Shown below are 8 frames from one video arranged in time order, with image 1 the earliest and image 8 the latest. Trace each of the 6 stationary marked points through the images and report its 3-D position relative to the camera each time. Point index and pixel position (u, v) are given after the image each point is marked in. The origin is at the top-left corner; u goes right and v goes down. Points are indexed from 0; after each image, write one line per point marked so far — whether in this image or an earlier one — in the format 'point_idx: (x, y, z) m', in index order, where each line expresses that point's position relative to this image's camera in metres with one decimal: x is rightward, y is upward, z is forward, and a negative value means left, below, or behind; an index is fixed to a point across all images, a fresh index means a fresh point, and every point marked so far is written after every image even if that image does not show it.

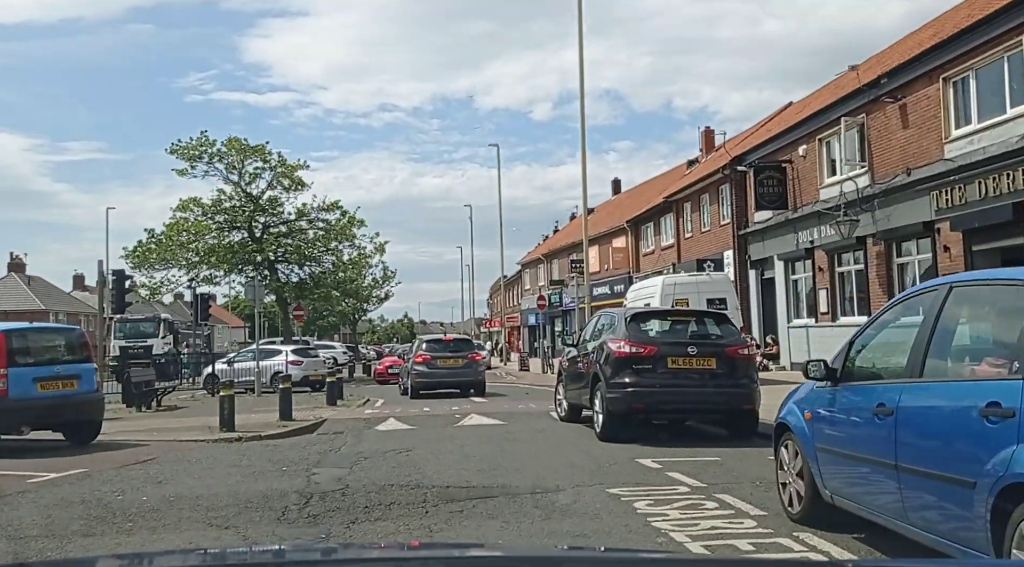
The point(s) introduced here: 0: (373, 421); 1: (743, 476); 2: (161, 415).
0: (-2.4, -2.4, +15.3) m
1: (+2.1, -1.8, +8.0) m
2: (-7.3, -2.8, +18.2) m
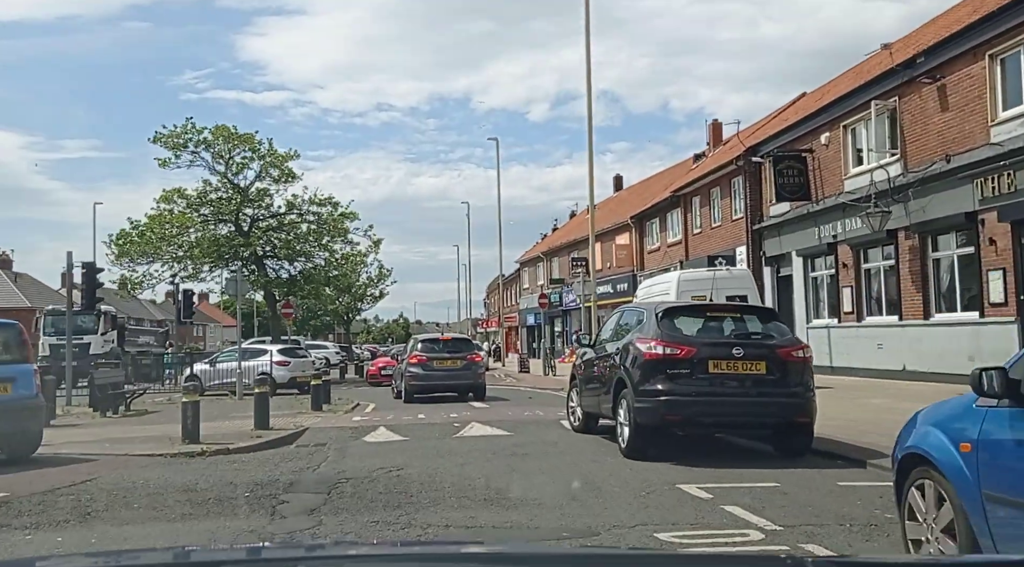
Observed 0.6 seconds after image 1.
0: (-2.4, -2.3, +13.6) m
1: (+2.2, -1.7, +6.2) m
2: (-7.2, -2.6, +16.4) m
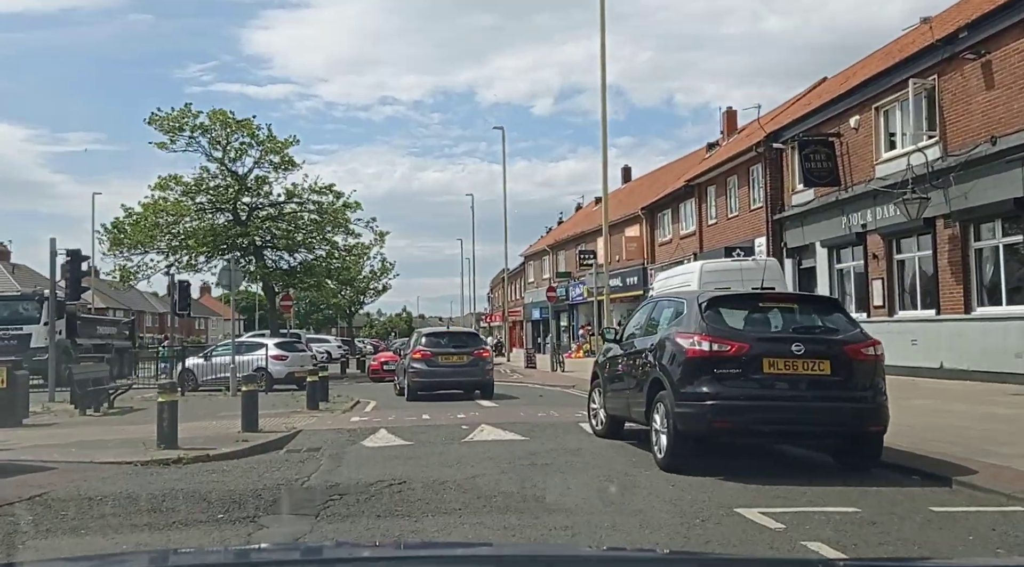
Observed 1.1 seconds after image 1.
0: (-2.2, -2.1, +12.3) m
1: (+2.4, -1.5, +4.9) m
2: (-7.0, -2.4, +15.2) m
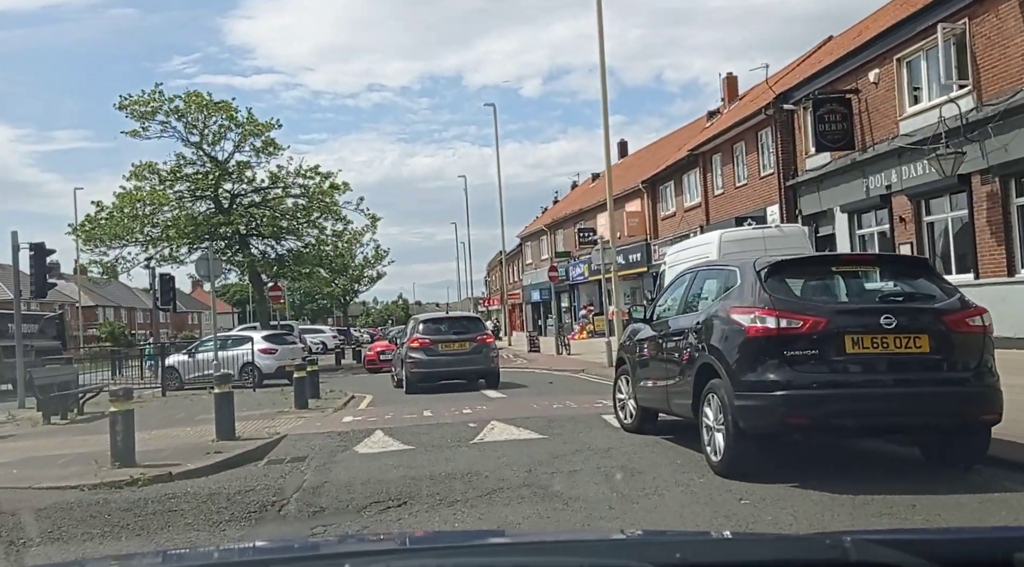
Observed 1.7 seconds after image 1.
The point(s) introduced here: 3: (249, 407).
0: (-2.0, -1.9, +10.8) m
1: (+2.6, -1.3, +3.5) m
2: (-6.9, -2.3, +13.7) m
3: (-4.6, -2.2, +15.3) m
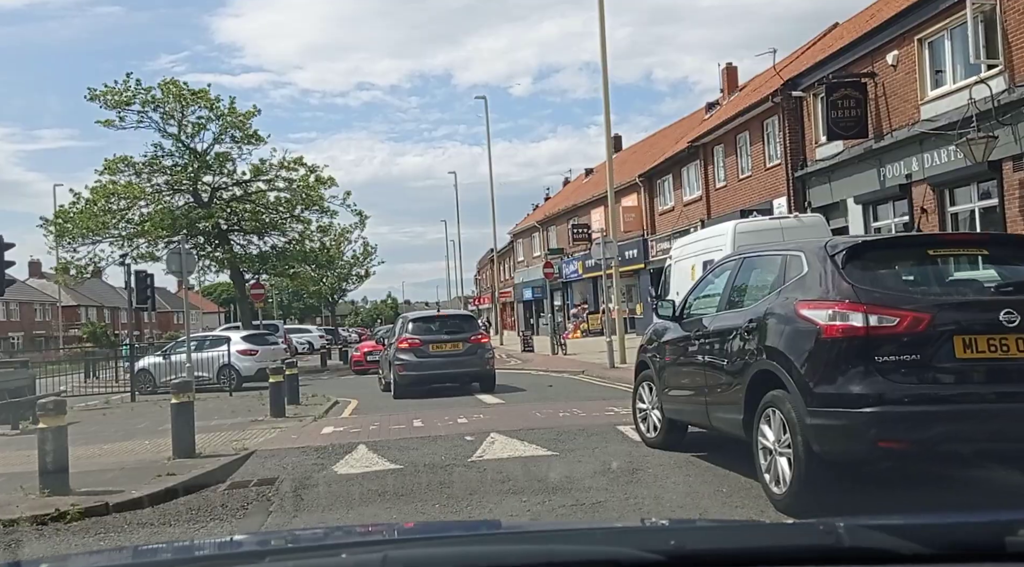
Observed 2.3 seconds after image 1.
0: (-2.0, -1.8, +9.4) m
1: (+2.7, -1.2, +2.1) m
2: (-6.9, -2.2, +12.2) m
3: (-4.7, -2.1, +13.8) m
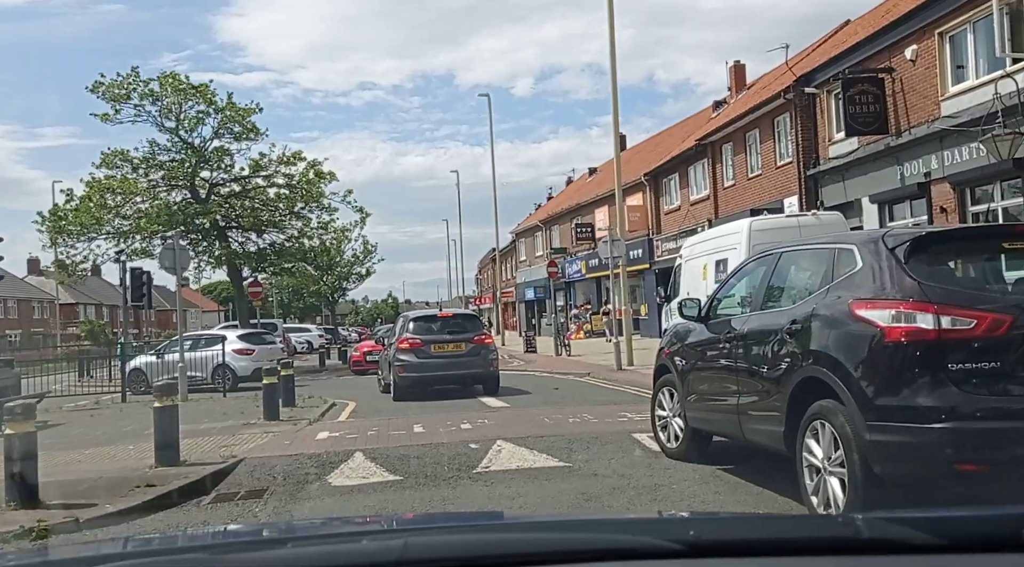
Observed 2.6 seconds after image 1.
0: (-1.9, -1.8, +8.8) m
1: (+2.8, -1.2, +1.5) m
2: (-6.8, -2.2, +11.6) m
3: (-4.6, -2.0, +13.2) m
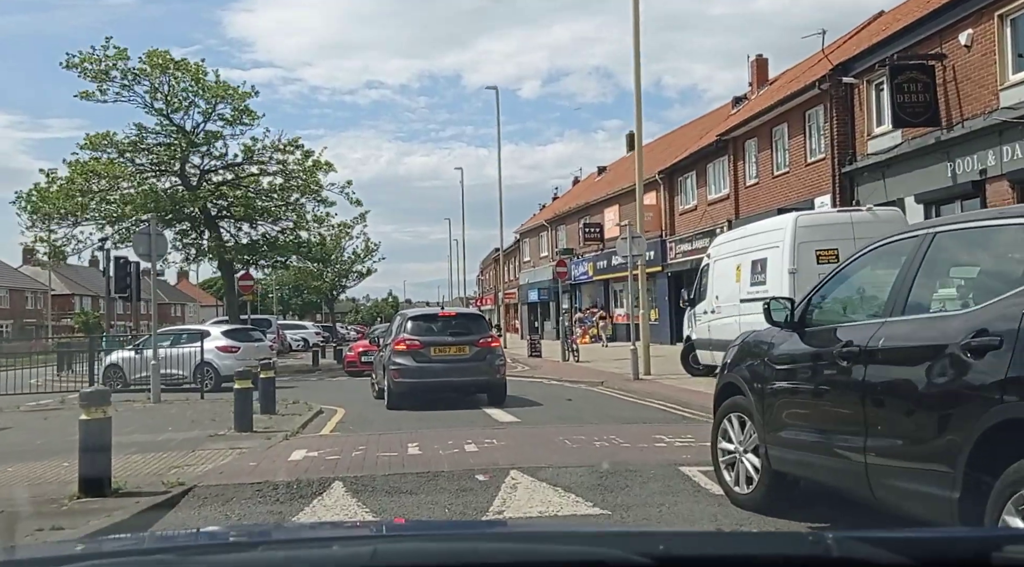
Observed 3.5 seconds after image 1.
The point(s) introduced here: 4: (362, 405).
0: (-1.7, -1.6, +7.0) m
1: (+2.9, -1.2, -0.3) m
2: (-6.7, -1.9, +9.8) m
3: (-4.4, -1.9, +11.5) m
4: (-2.5, -2.1, +14.9) m
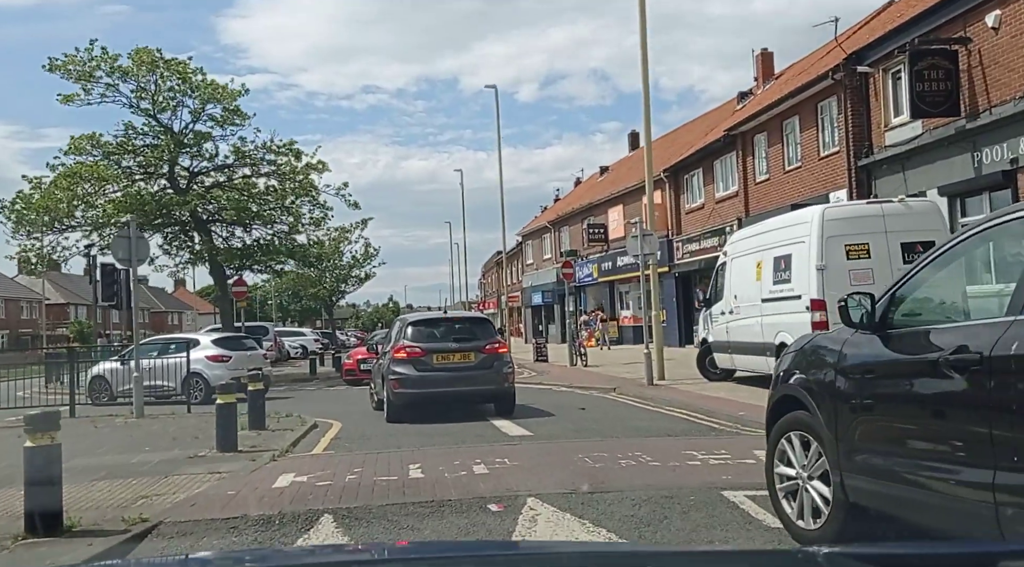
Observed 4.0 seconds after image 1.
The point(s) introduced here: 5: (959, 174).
0: (-1.6, -1.7, +6.1) m
1: (+3.0, -1.1, -1.2) m
2: (-6.5, -2.0, +8.9) m
3: (-4.3, -1.9, +10.5) m
4: (-2.4, -2.1, +14.0) m
5: (+9.1, +2.2, +17.7) m
